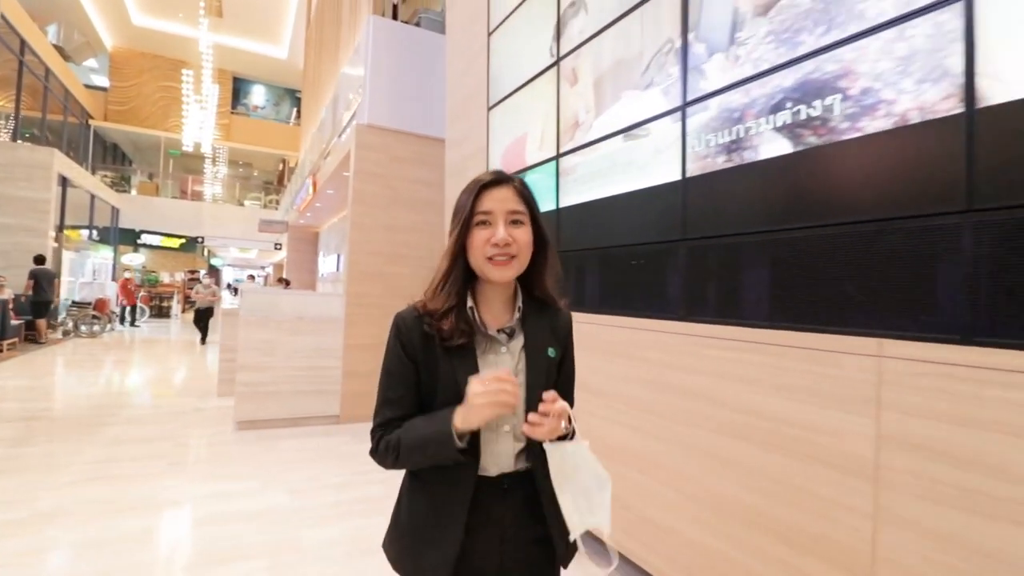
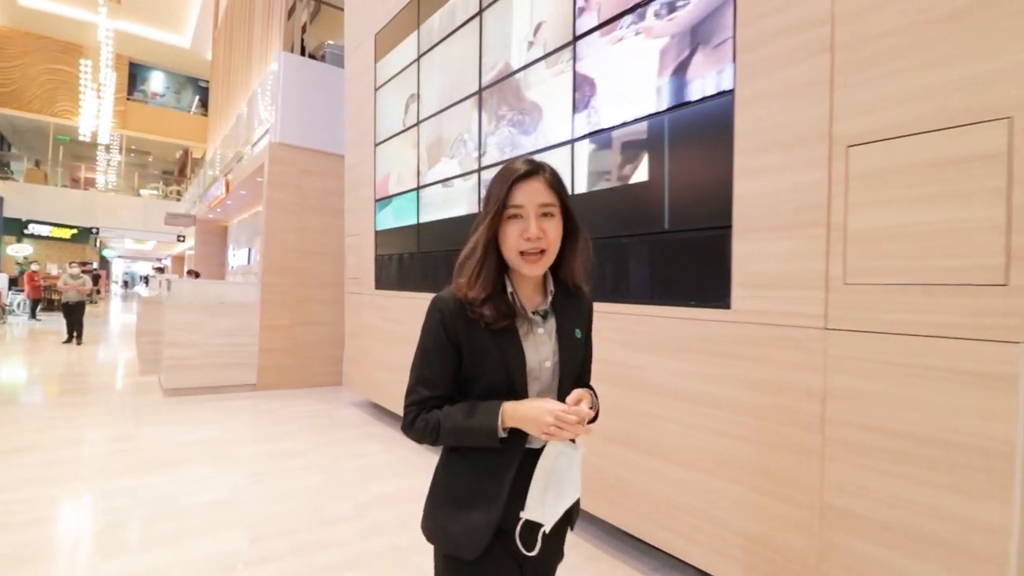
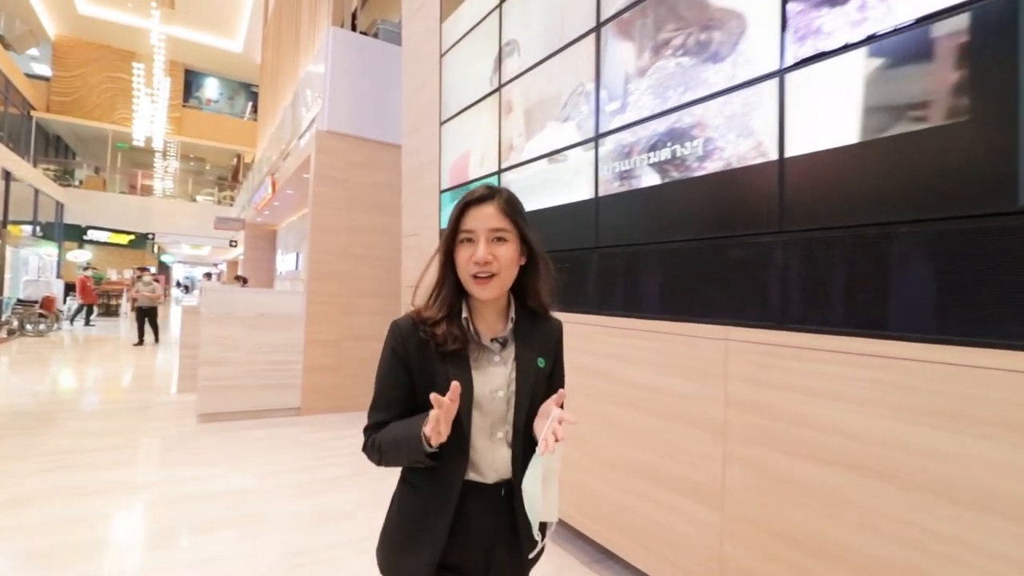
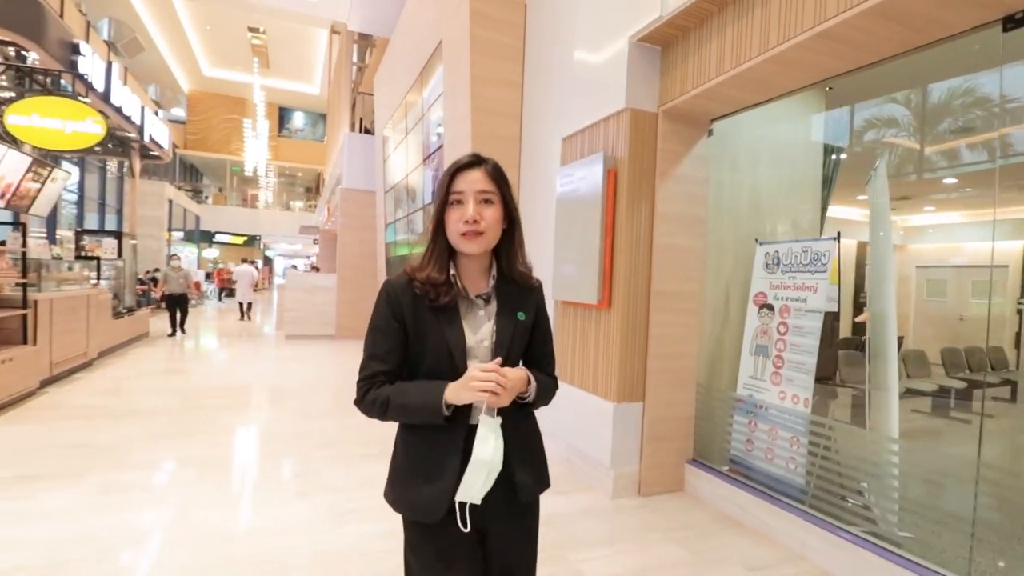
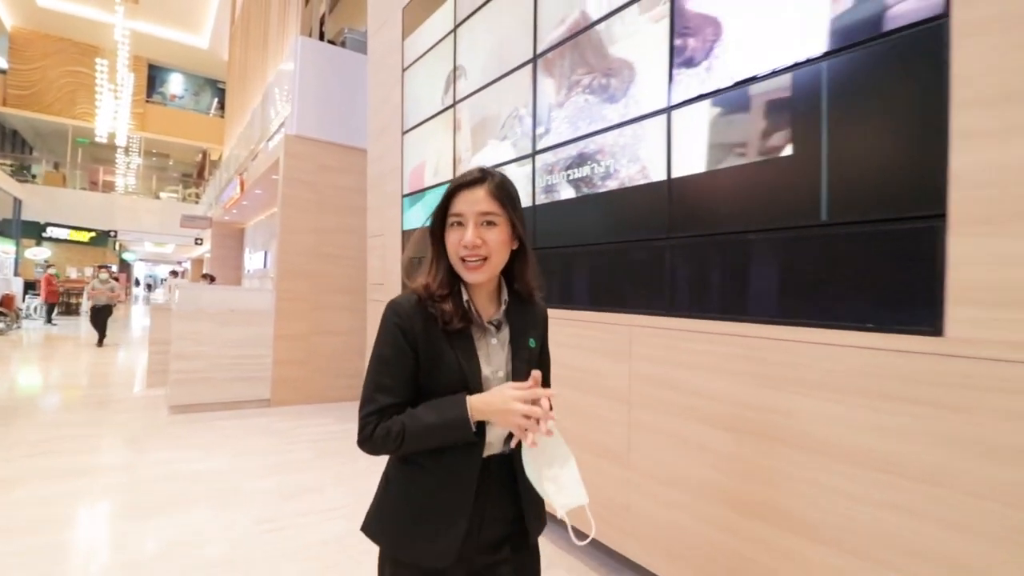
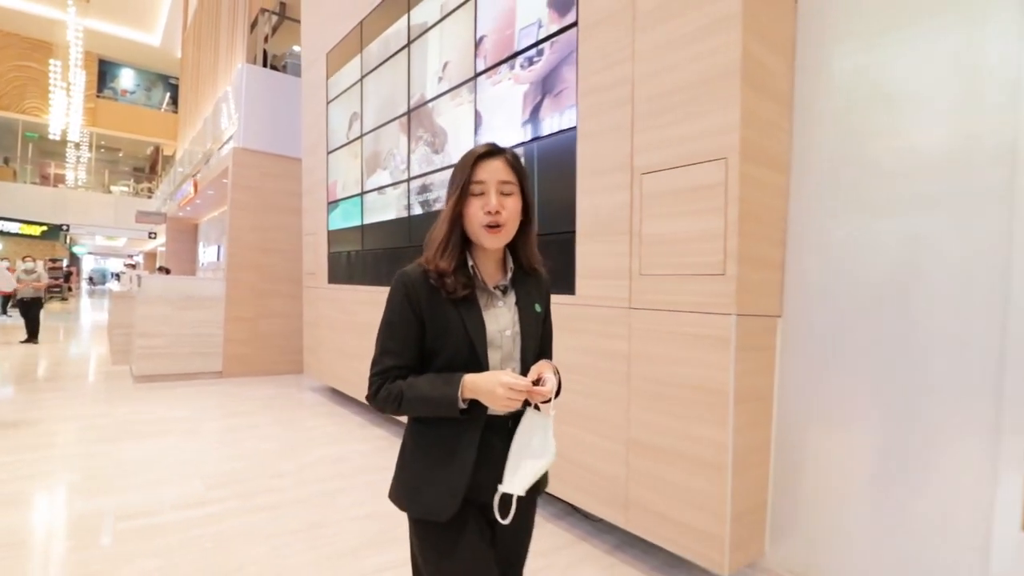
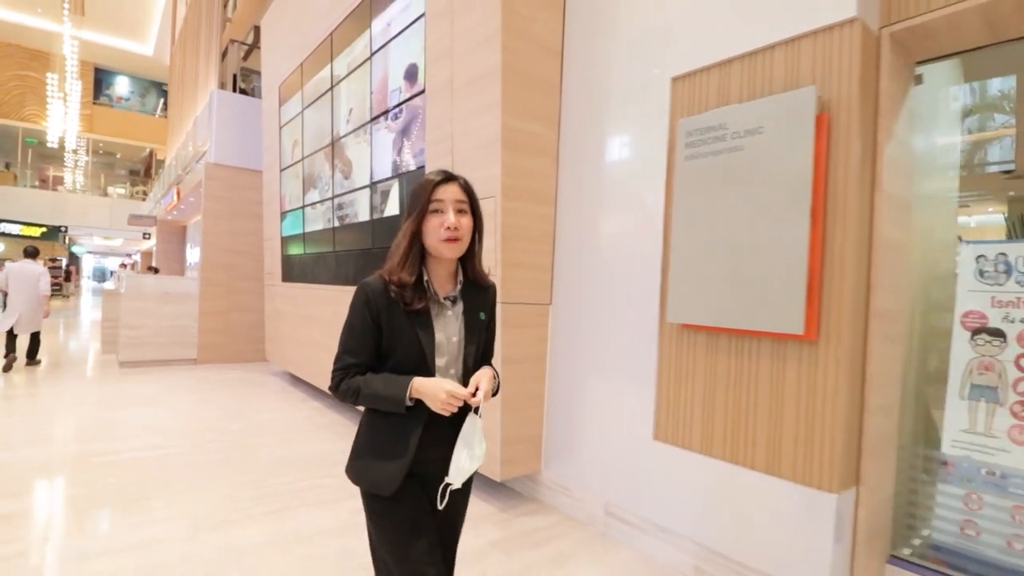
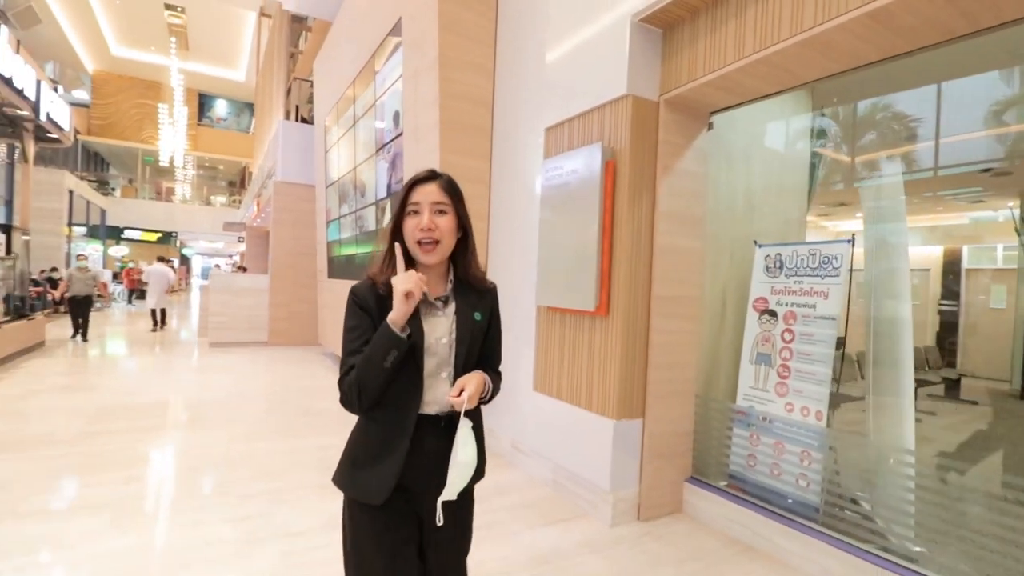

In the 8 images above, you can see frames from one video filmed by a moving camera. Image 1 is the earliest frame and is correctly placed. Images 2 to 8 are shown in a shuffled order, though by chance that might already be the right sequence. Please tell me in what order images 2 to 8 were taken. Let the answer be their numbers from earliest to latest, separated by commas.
3, 5, 2, 6, 7, 8, 4
